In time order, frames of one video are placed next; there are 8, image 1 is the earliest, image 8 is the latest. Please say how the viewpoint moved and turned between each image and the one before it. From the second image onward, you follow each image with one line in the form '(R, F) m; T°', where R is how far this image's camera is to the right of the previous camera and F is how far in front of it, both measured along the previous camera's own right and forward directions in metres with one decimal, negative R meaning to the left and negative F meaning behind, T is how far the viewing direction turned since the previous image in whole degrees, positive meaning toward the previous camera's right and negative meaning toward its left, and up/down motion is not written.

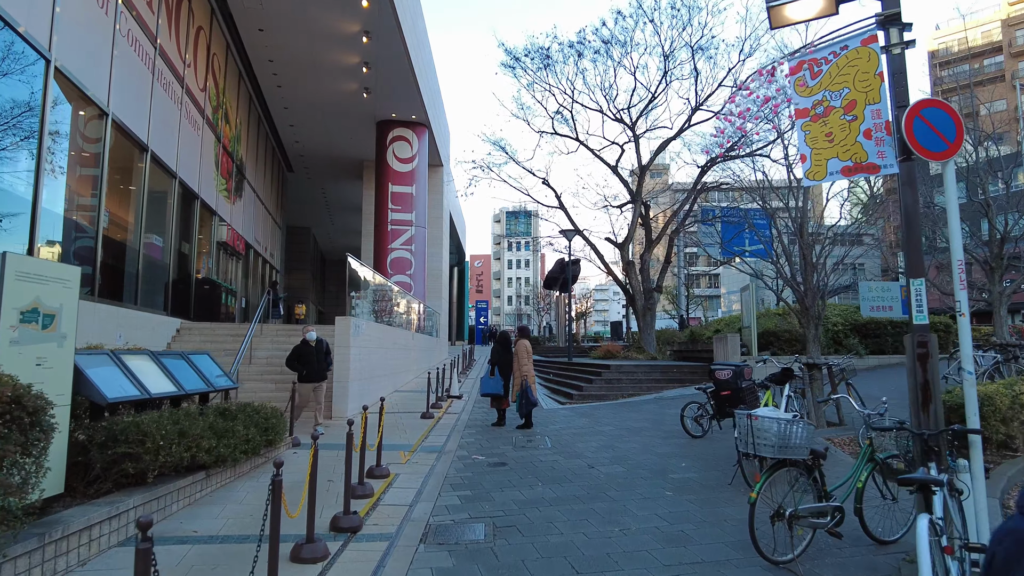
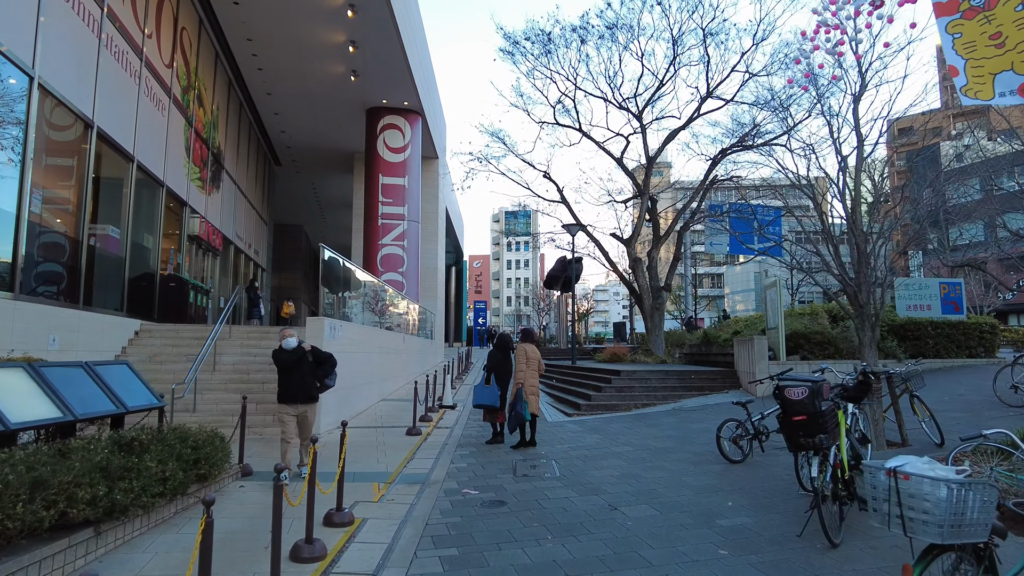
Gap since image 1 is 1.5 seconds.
(0.0, +1.6) m; 0°
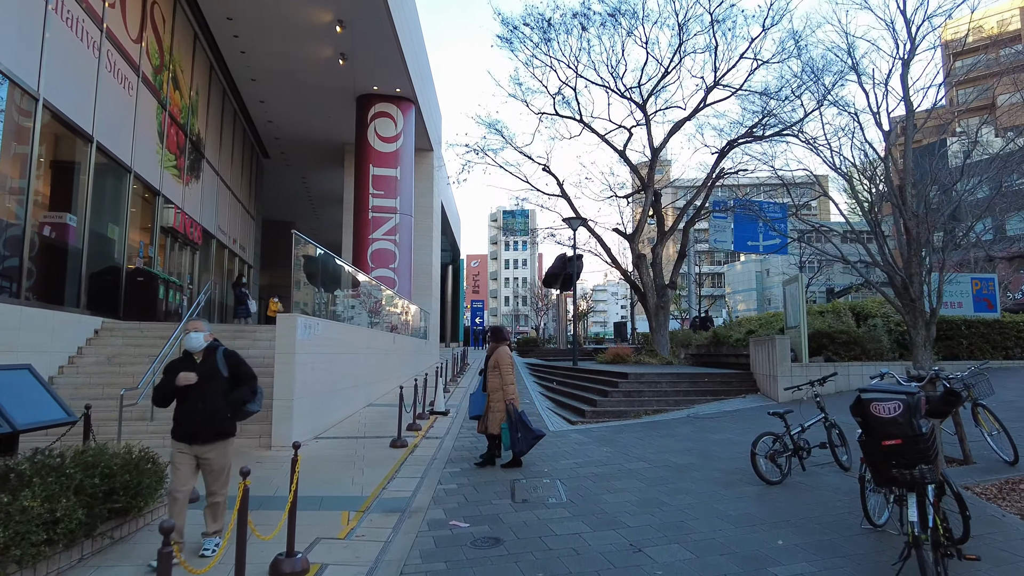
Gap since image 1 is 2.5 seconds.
(0.0, +1.2) m; 0°
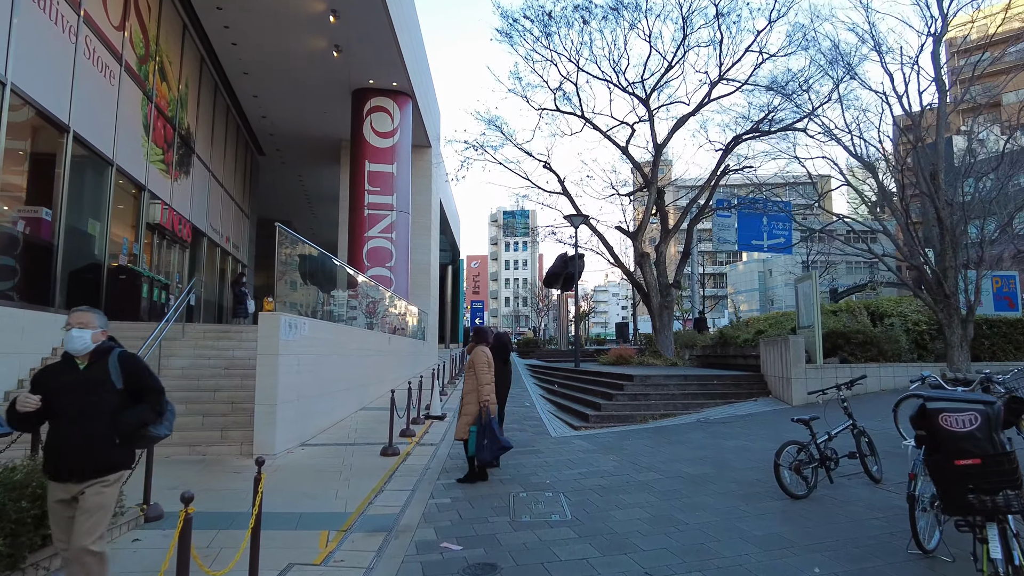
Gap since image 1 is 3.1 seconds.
(0.0, +0.6) m; 0°
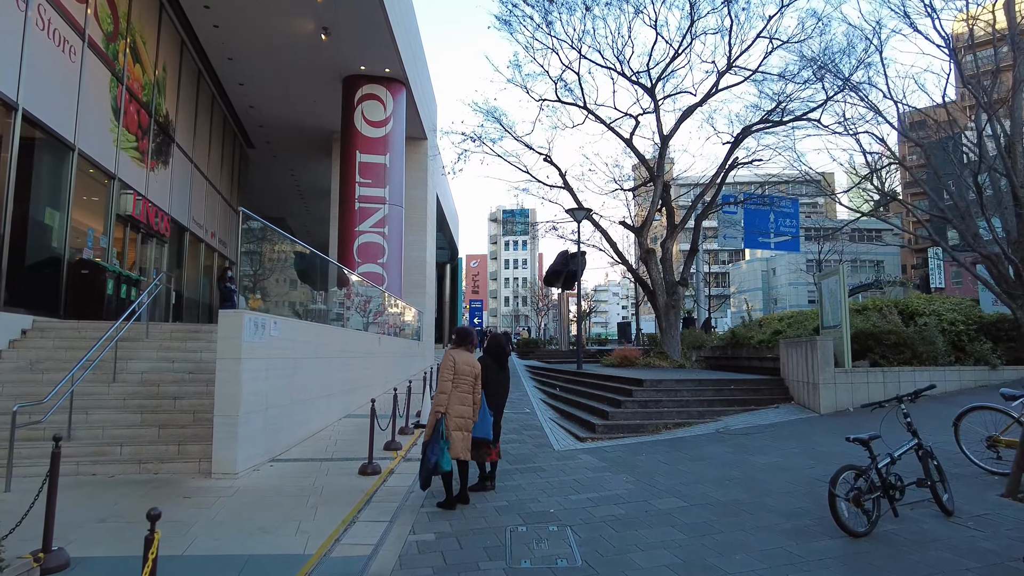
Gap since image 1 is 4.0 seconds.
(0.0, +1.1) m; 0°
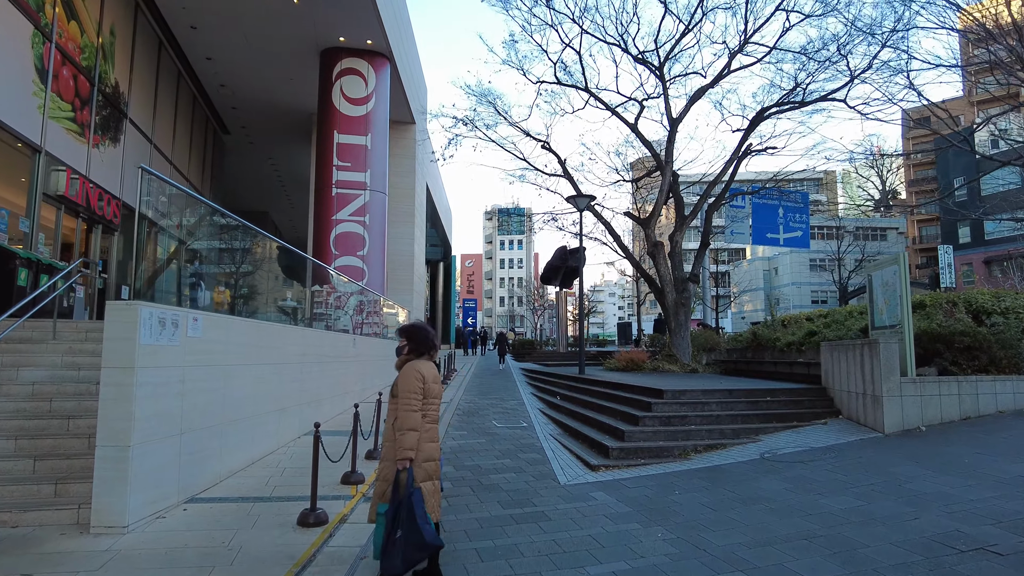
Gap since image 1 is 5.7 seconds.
(0.0, +2.0) m; 0°
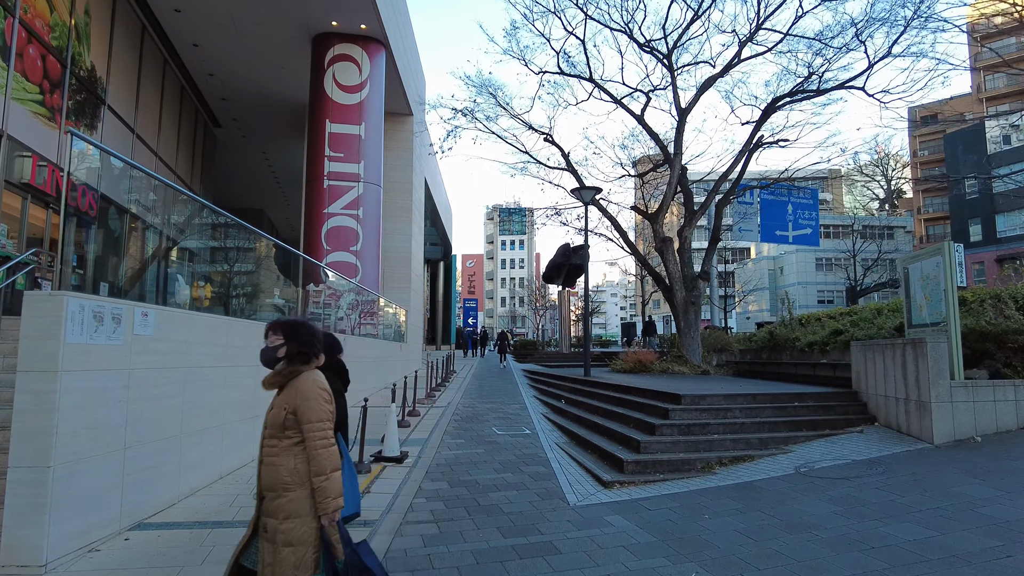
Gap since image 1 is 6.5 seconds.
(0.0, +0.9) m; 0°
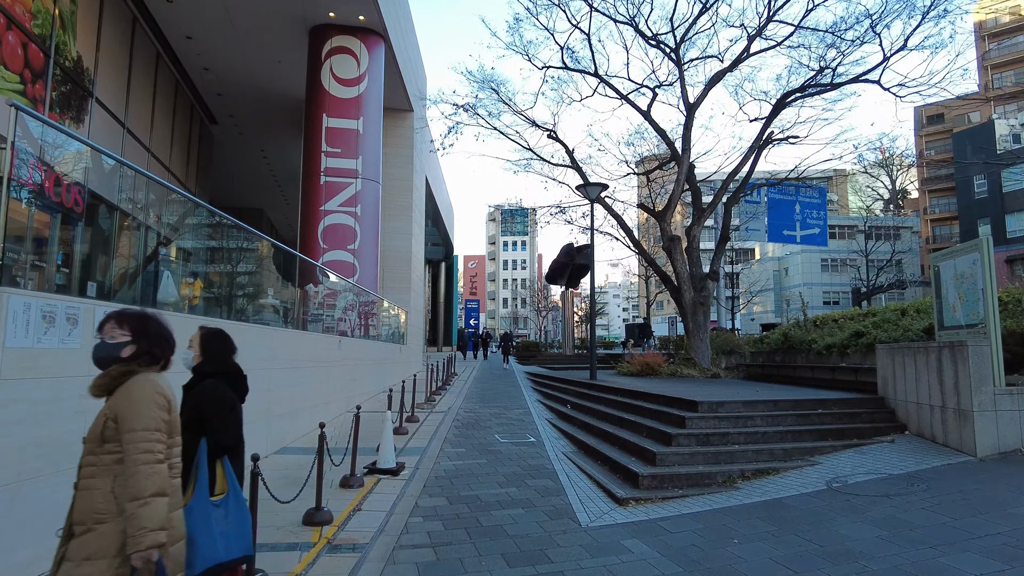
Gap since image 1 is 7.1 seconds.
(0.0, +0.6) m; 0°
